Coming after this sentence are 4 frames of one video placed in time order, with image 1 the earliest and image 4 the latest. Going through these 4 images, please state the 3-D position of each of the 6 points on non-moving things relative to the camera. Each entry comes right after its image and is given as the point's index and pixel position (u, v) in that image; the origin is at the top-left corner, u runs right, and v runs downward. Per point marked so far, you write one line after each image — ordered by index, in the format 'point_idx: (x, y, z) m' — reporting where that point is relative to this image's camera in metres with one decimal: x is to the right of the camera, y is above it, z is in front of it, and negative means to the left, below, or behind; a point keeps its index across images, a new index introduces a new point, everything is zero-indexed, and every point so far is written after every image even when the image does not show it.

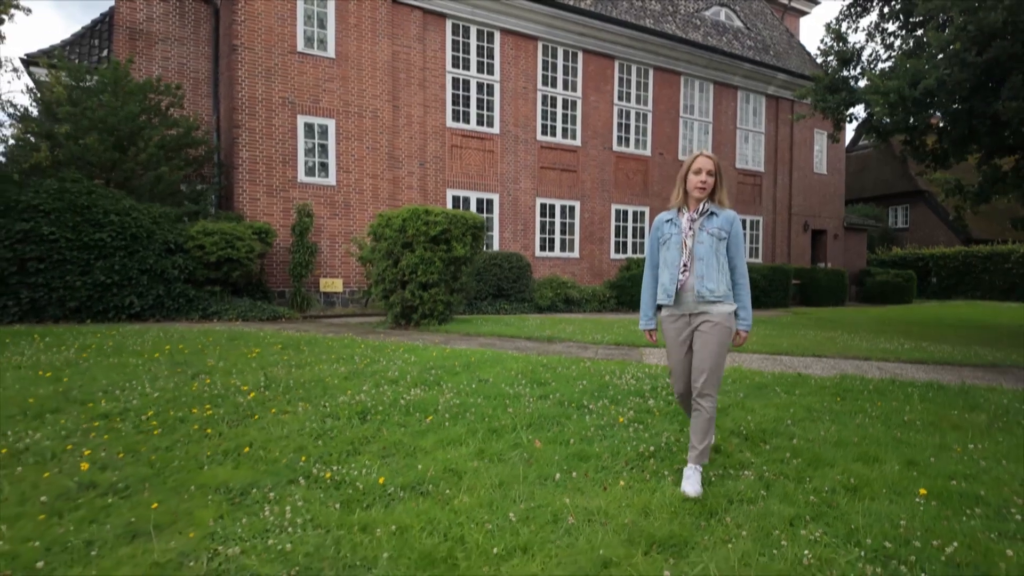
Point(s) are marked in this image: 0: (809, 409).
0: (+2.8, -1.1, +5.5) m
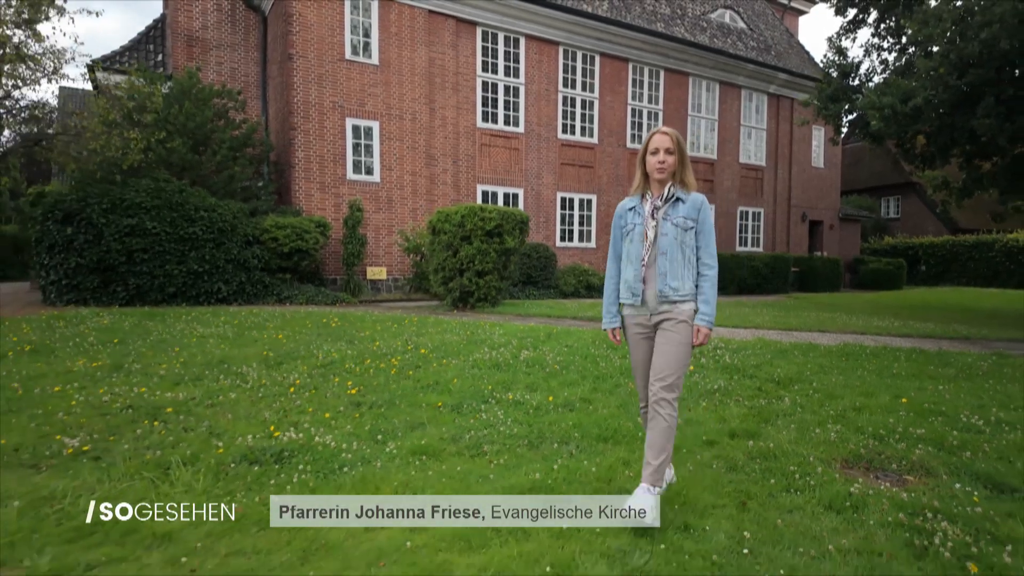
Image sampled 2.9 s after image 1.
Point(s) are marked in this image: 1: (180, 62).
0: (+3.8, -0.9, +7.3) m
1: (-10.5, +7.1, +18.6) m
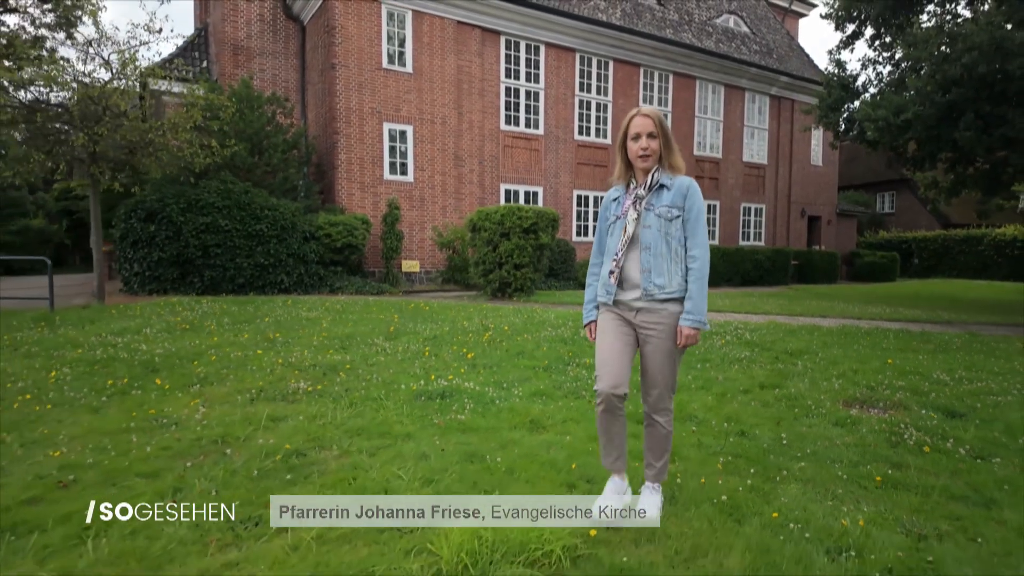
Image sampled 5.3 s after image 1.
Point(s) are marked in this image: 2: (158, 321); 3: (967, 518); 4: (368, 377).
0: (+4.7, -0.8, +8.9) m
1: (-9.7, +7.4, +20.0) m
2: (-5.1, -0.5, +8.5) m
3: (+2.5, -1.3, +3.3) m
4: (-1.4, -0.9, +5.8) m
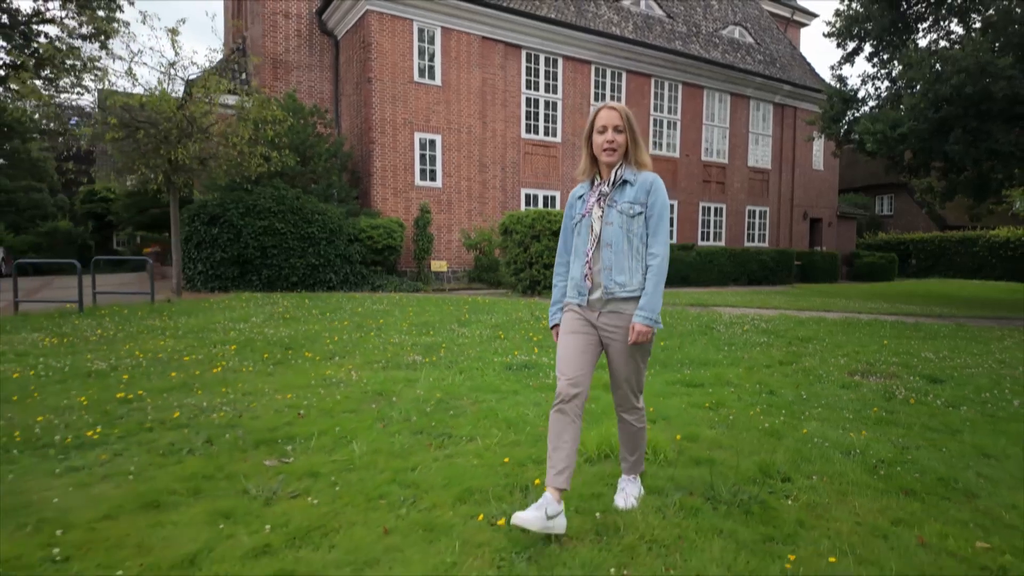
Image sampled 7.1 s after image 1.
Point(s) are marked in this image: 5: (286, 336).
0: (+5.5, -0.7, +10.3) m
1: (-8.9, +7.5, +21.4) m
2: (-4.2, -0.4, +9.9) m
3: (+3.3, -1.2, +4.6) m
4: (-0.6, -0.8, +7.2) m
5: (-2.9, -0.6, +7.7) m
